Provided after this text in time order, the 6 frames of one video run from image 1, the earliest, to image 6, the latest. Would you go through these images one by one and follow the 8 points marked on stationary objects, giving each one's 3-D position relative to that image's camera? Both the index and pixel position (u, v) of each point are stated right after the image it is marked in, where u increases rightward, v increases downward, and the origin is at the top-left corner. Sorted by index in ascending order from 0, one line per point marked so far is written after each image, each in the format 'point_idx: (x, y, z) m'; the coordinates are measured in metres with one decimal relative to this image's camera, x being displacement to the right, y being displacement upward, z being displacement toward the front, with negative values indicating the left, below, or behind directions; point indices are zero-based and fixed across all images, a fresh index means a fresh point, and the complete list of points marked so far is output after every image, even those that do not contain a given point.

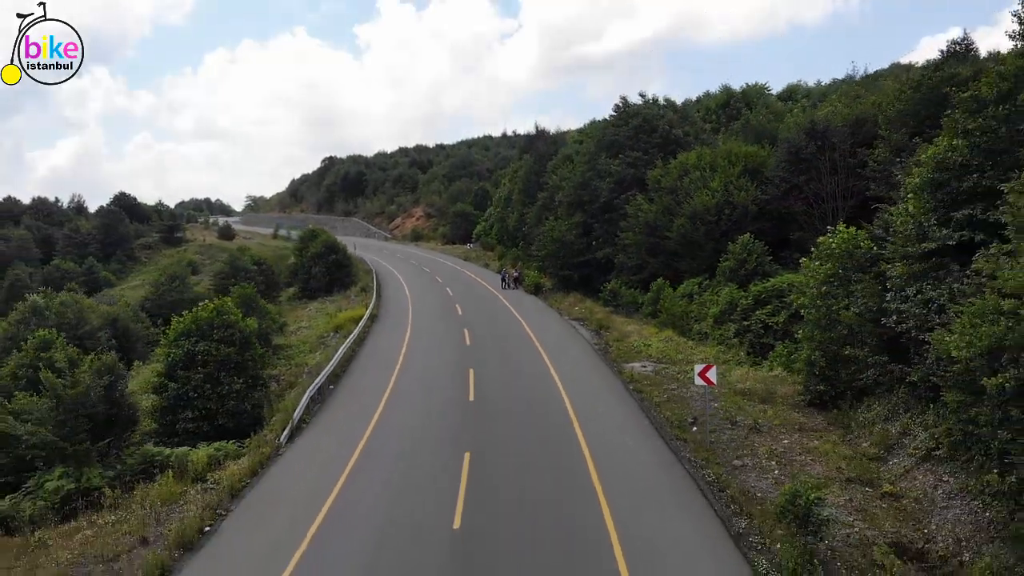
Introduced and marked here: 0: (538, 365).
0: (+0.9, -2.9, +17.0) m
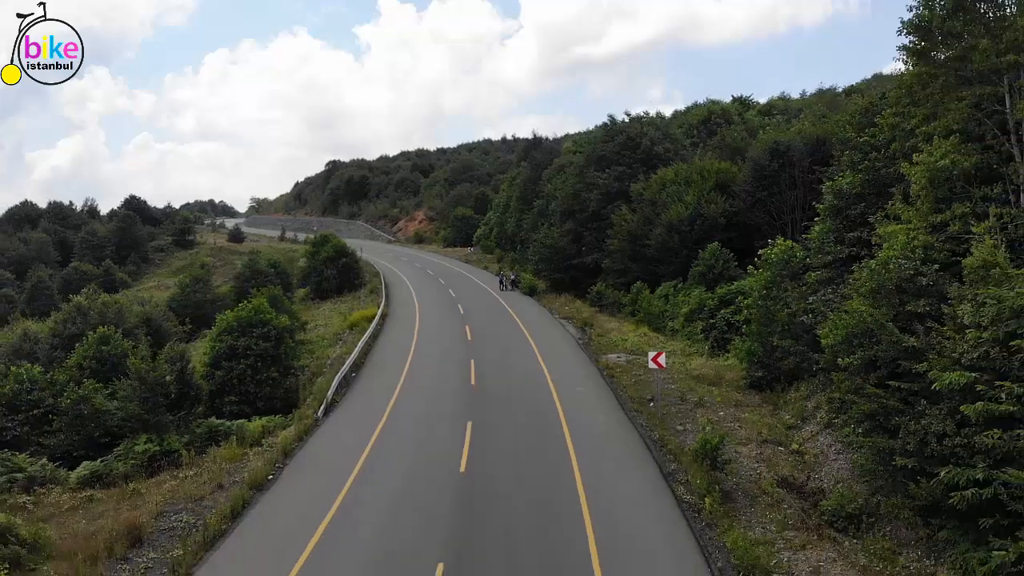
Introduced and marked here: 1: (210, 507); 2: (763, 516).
0: (+0.7, -3.0, +20.0) m
1: (-6.5, -4.6, +12.5) m
2: (+4.4, -4.0, +10.3) m
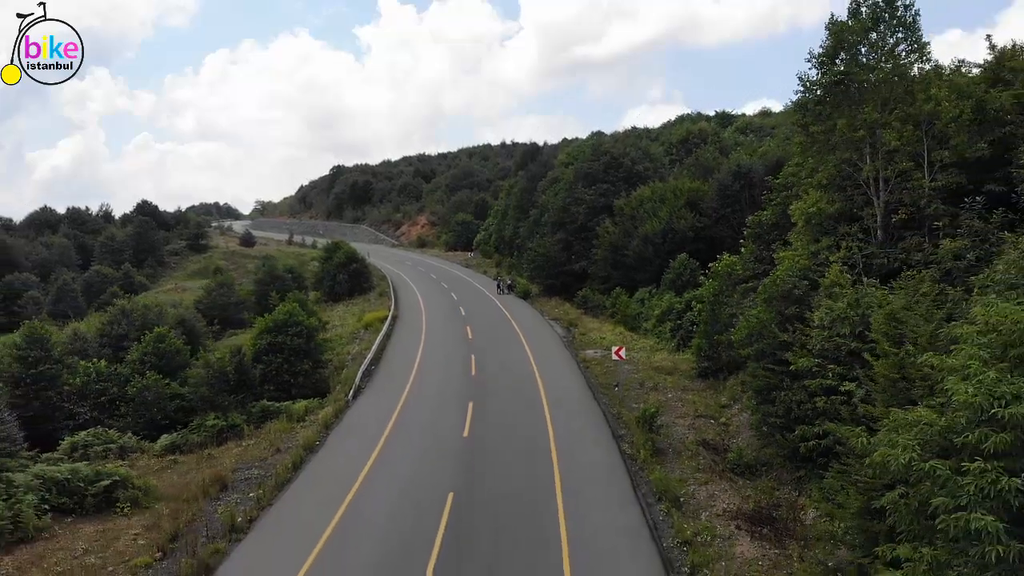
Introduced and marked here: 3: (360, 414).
0: (+0.4, -3.3, +24.0) m
1: (-6.7, -4.9, +16.5) m
2: (+4.1, -4.3, +14.3) m
3: (-5.1, -4.2, +19.6) m
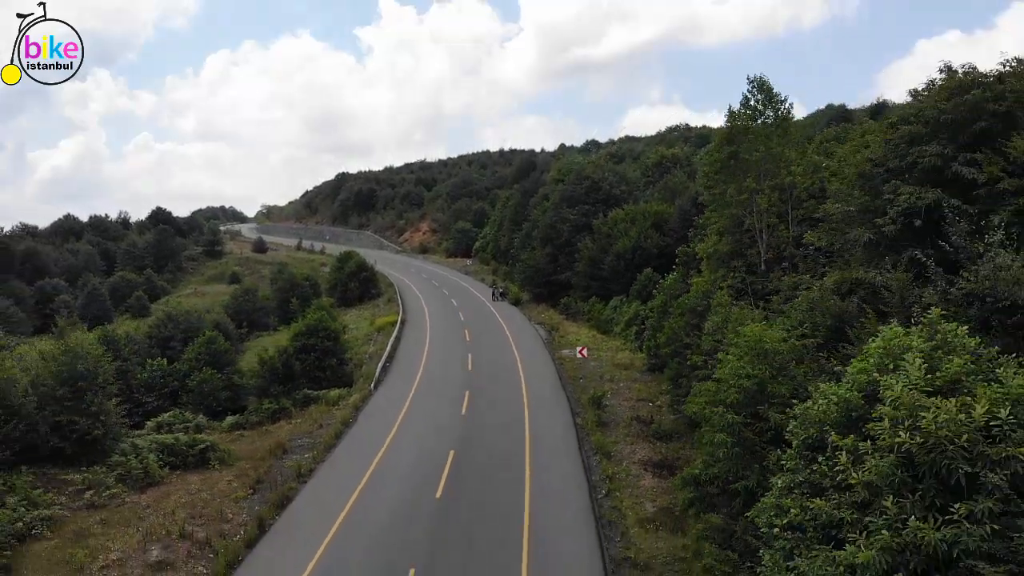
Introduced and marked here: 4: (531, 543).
0: (-0.1, -3.8, +29.5) m
1: (-7.3, -5.5, +22.0) m
2: (+3.6, -4.8, +19.8) m
3: (-5.6, -4.8, +25.1) m
4: (+0.4, -6.2, +13.6) m
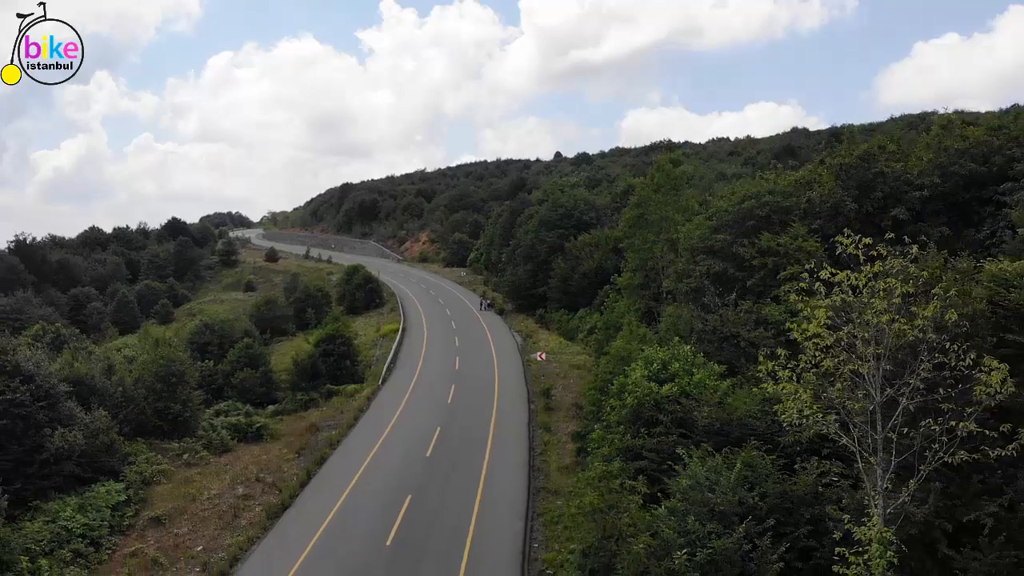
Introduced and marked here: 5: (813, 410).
0: (-1.4, -4.9, +37.1) m
1: (-8.6, -6.5, +29.6) m
2: (+2.2, -5.9, +27.4) m
3: (-6.9, -5.9, +32.7) m
4: (-1.0, -7.2, +21.2) m
5: (+5.0, -2.1, +9.8) m
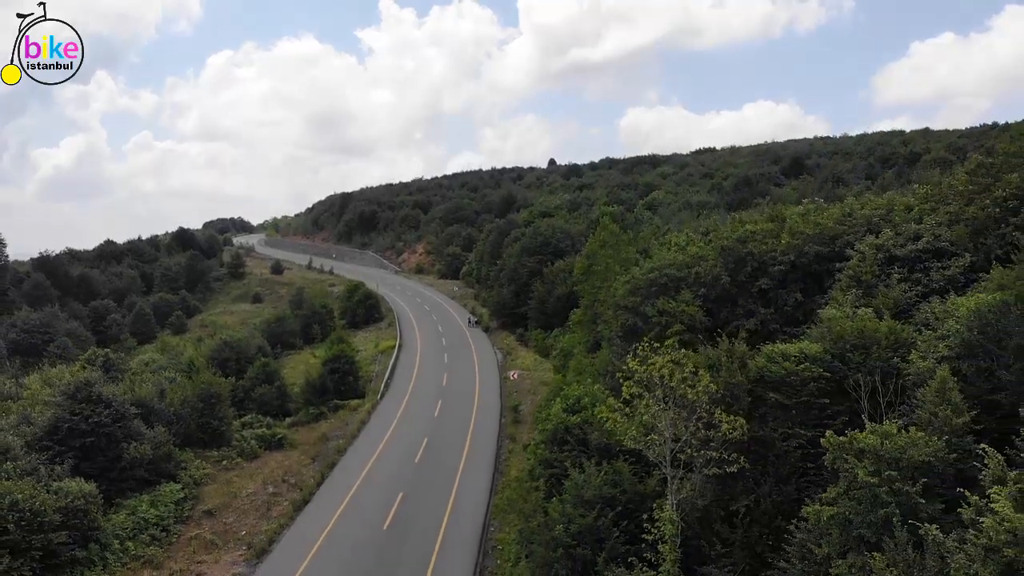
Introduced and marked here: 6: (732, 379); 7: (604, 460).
0: (-3.0, -7.0, +43.5) m
1: (-10.1, -8.6, +36.0) m
2: (+0.7, -8.0, +33.8) m
3: (-8.4, -8.0, +39.0) m
4: (-2.5, -9.4, +27.6) m
5: (+3.5, -4.2, +16.2) m
6: (+6.4, -2.5, +16.7) m
7: (+3.0, -5.6, +19.2) m
